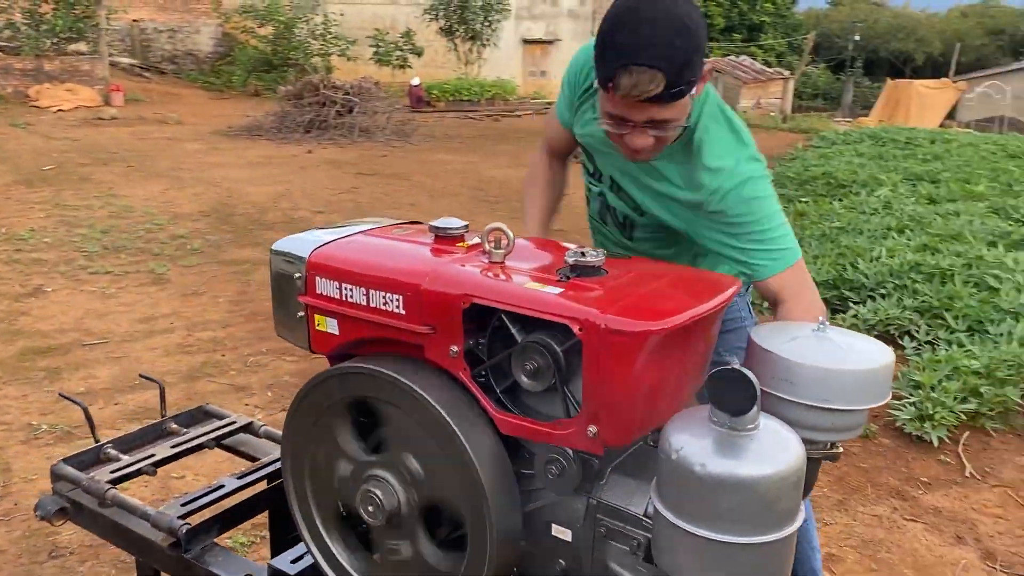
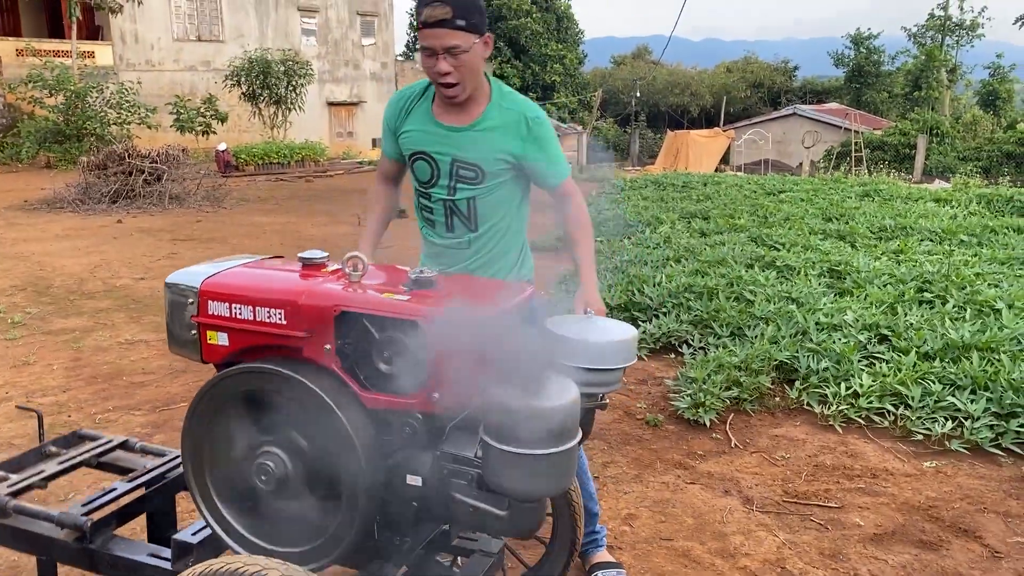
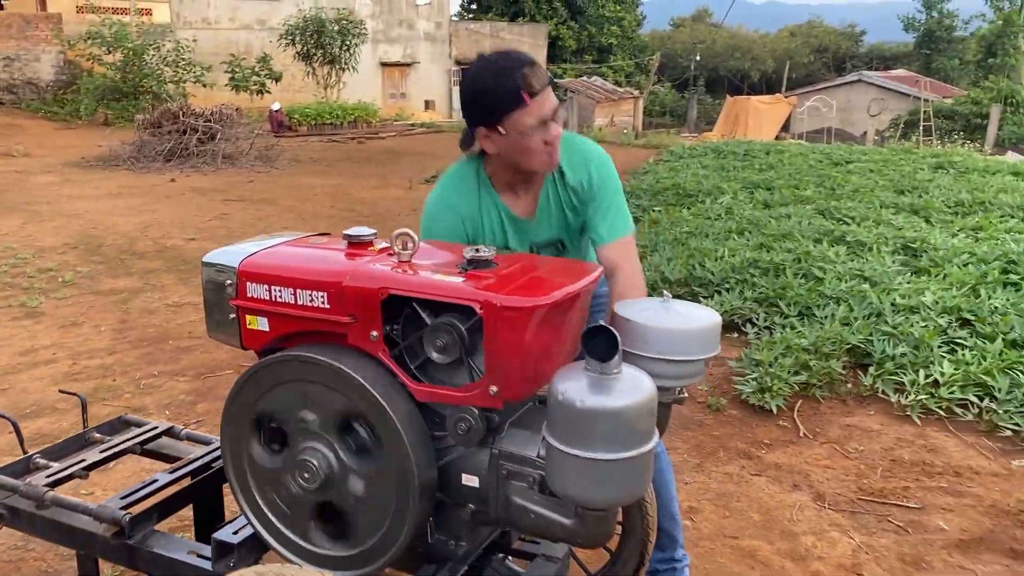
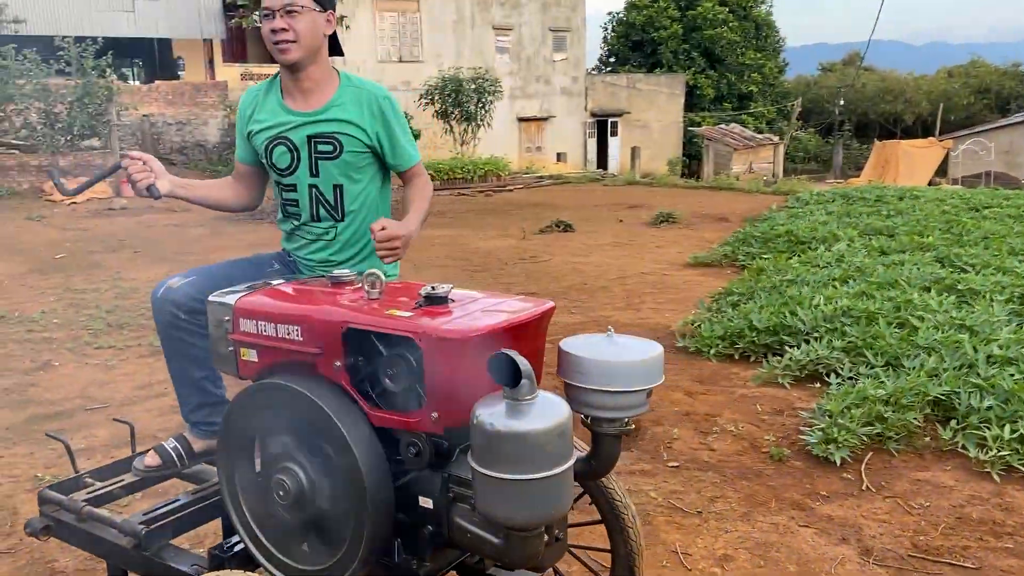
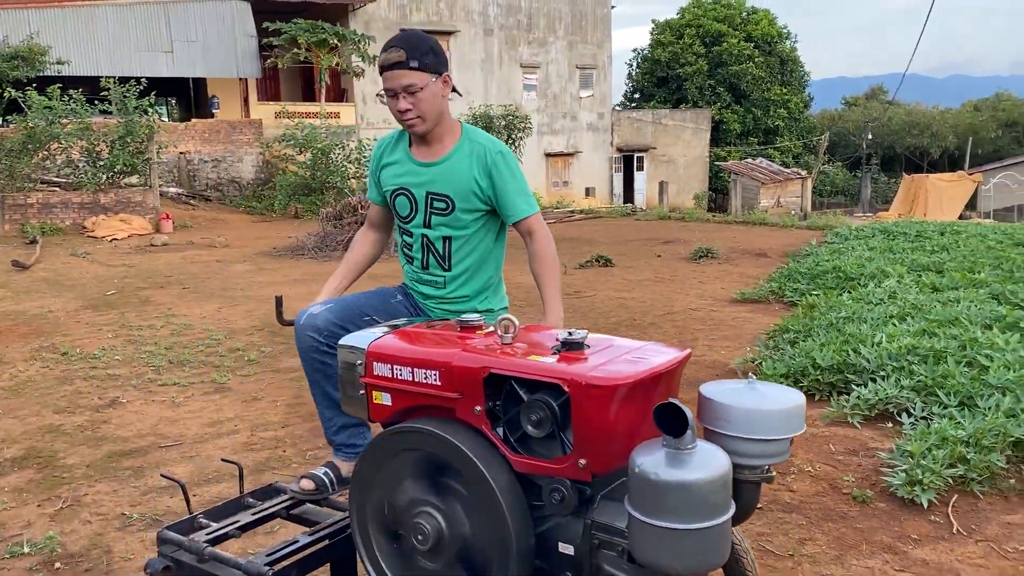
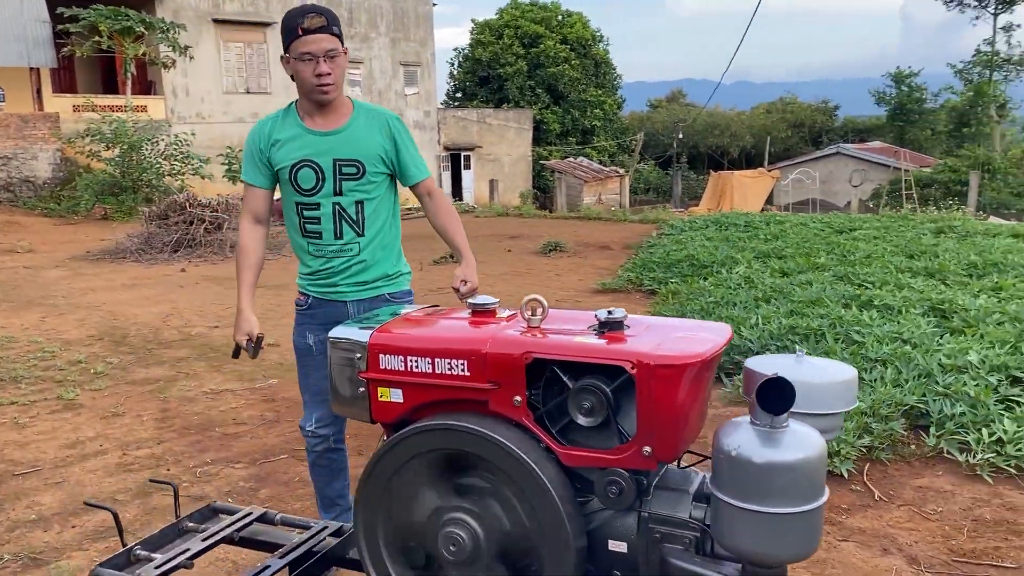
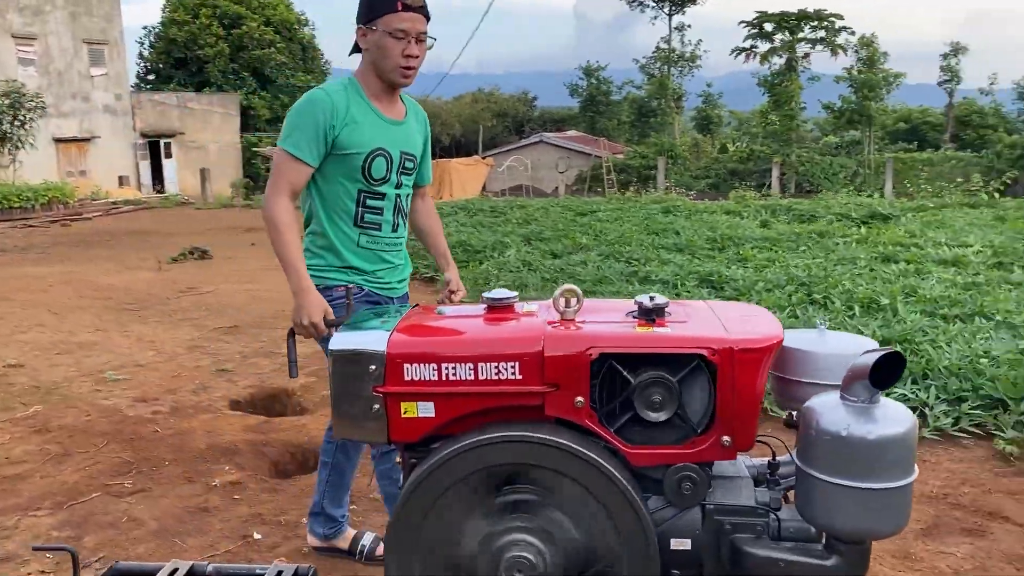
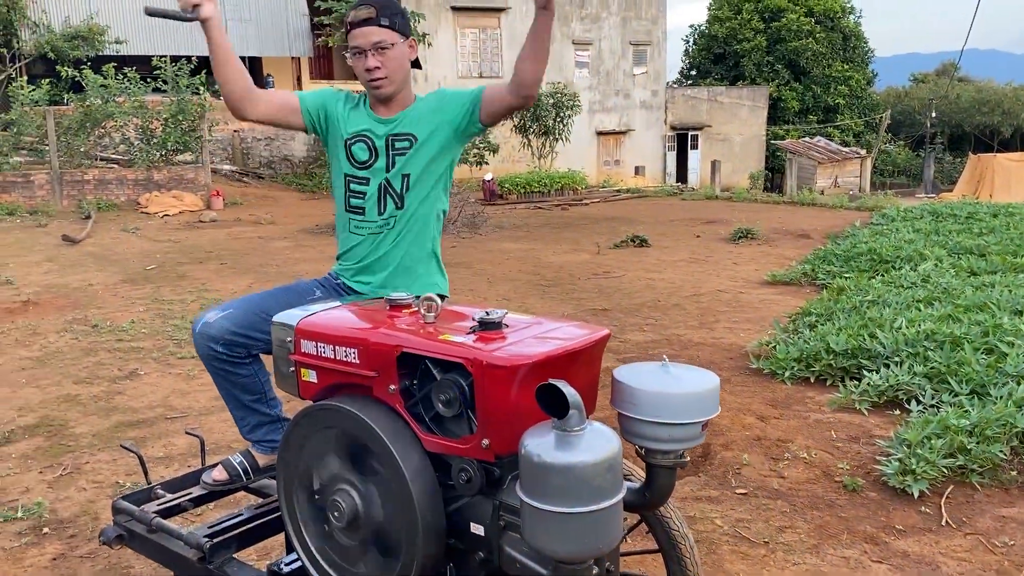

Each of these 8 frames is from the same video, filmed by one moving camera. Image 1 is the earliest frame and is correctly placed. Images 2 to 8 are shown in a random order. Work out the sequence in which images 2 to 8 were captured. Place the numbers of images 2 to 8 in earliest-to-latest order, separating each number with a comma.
3, 2, 4, 8, 5, 6, 7
